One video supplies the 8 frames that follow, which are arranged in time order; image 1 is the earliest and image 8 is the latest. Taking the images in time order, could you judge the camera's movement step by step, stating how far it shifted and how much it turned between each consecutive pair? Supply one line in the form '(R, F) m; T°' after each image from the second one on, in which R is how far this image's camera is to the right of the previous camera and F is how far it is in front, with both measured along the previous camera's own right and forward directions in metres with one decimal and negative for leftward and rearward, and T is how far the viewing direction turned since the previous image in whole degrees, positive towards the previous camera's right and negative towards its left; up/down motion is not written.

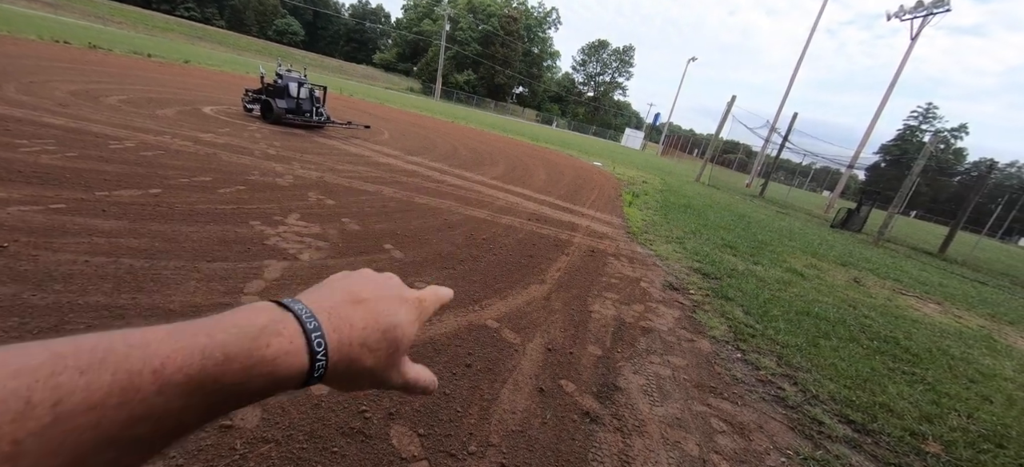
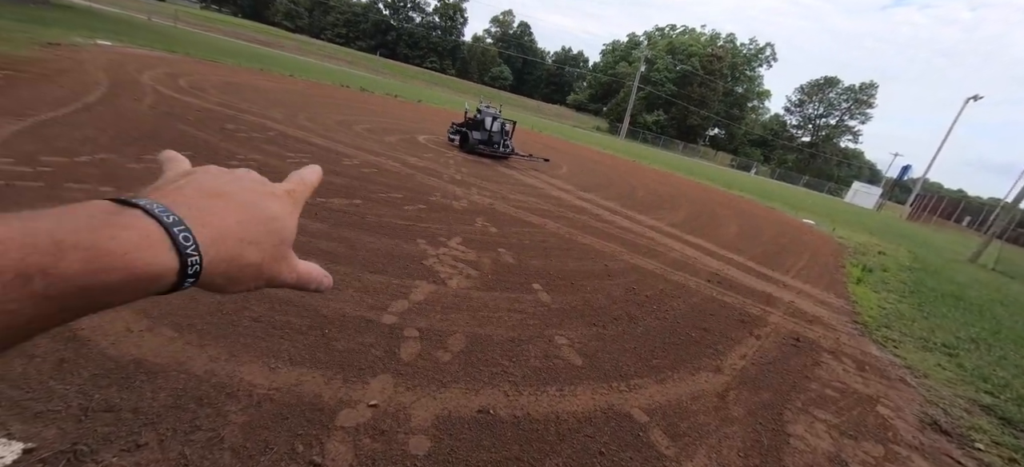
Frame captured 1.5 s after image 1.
(0.0, +0.8) m; -22°
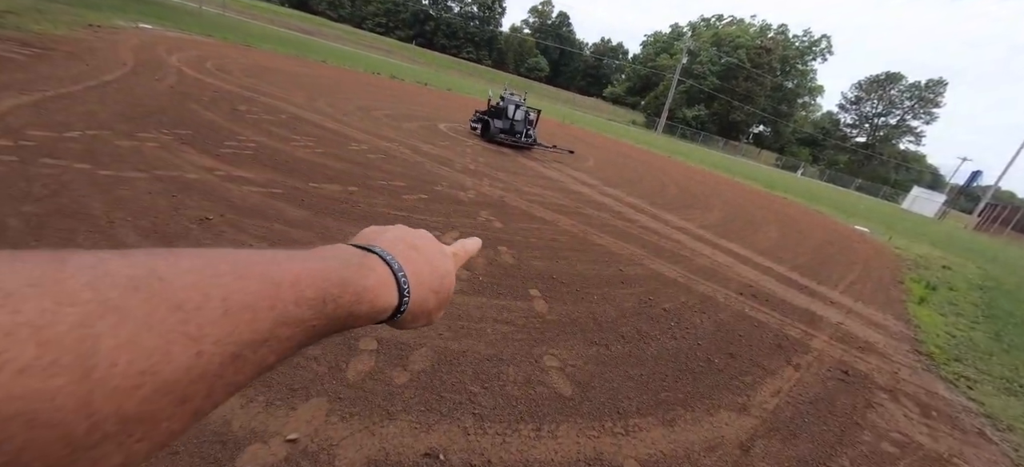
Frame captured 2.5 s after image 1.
(+0.4, +0.7) m; -4°
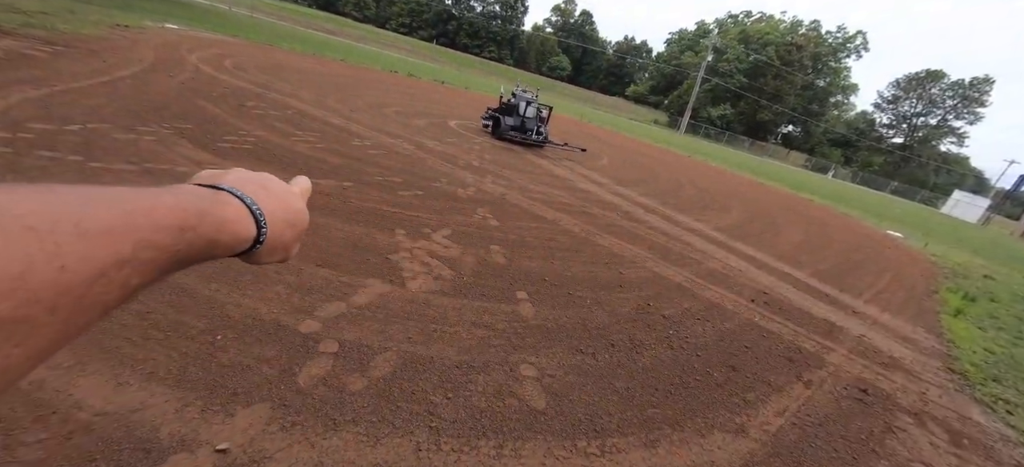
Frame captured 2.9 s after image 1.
(+0.4, +0.3) m; -3°
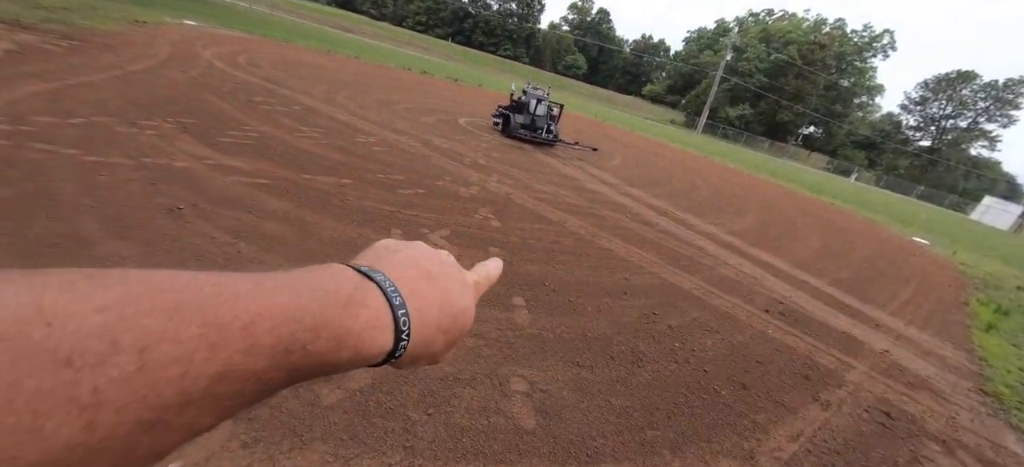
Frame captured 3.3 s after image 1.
(+0.2, +0.2) m; -2°
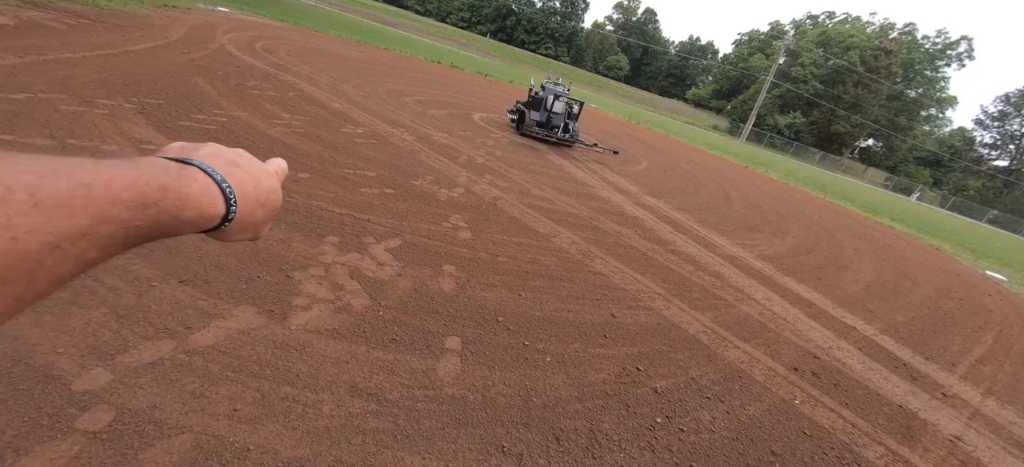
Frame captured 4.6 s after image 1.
(+0.7, +1.1) m; -4°
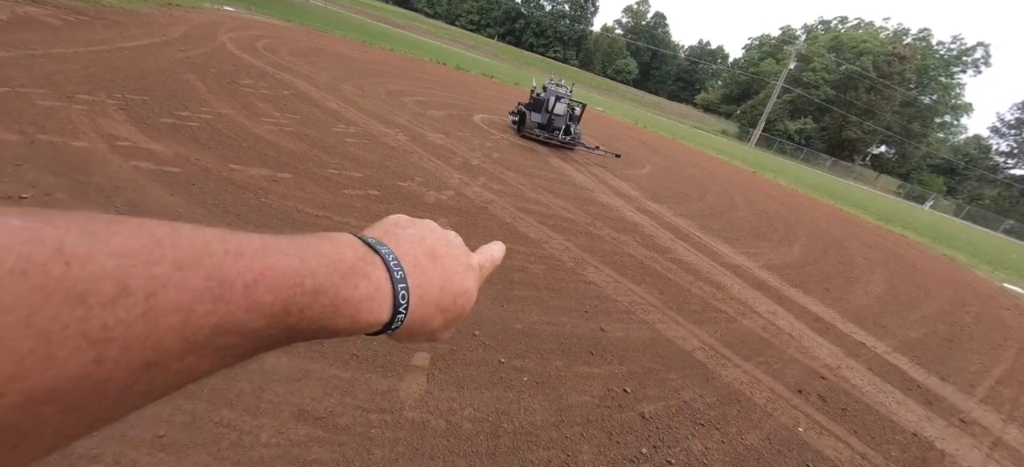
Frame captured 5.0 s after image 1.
(+0.2, +0.3) m; -1°
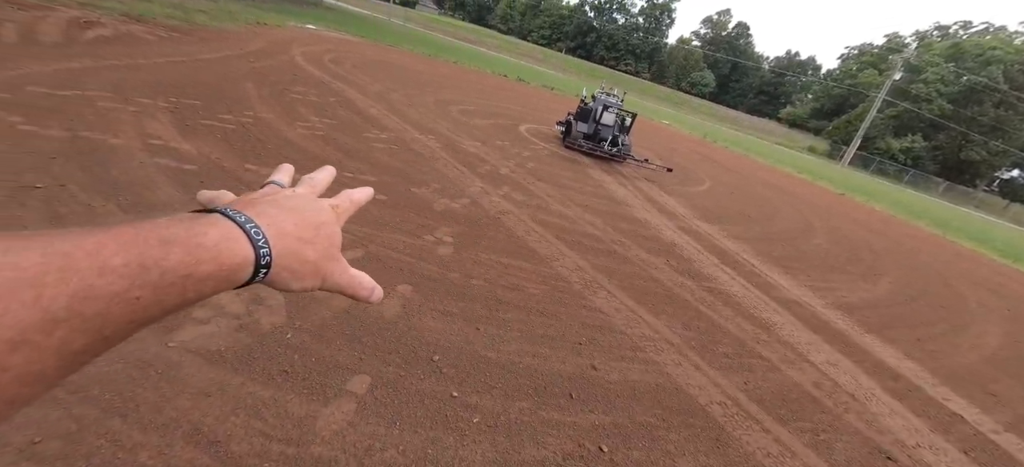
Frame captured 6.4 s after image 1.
(+0.7, +0.5) m; -9°
